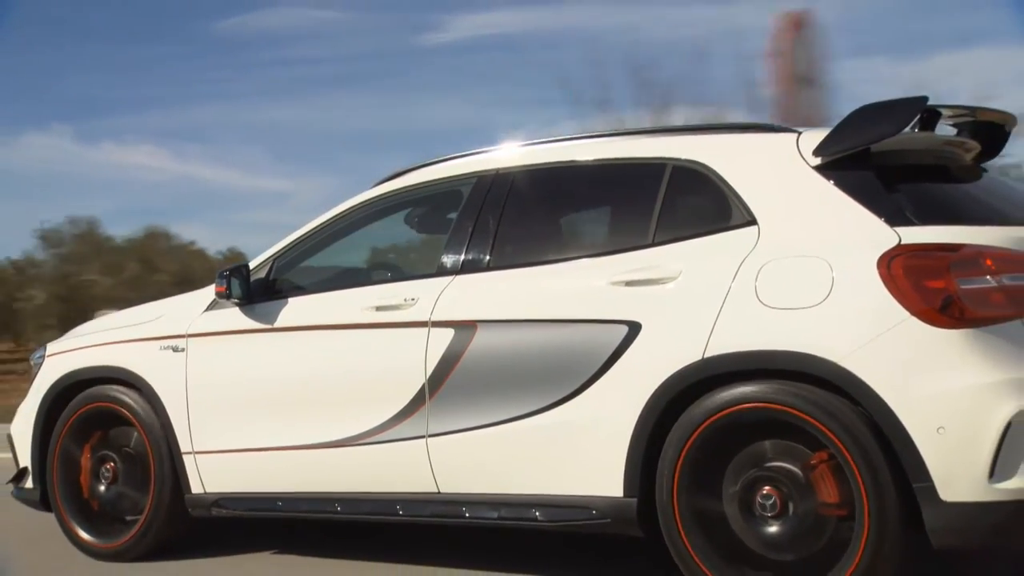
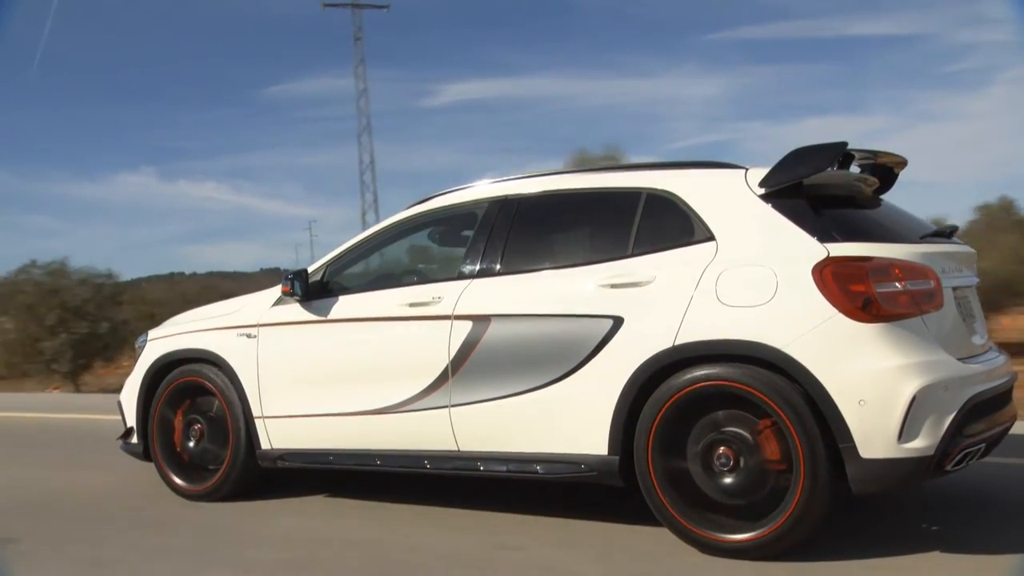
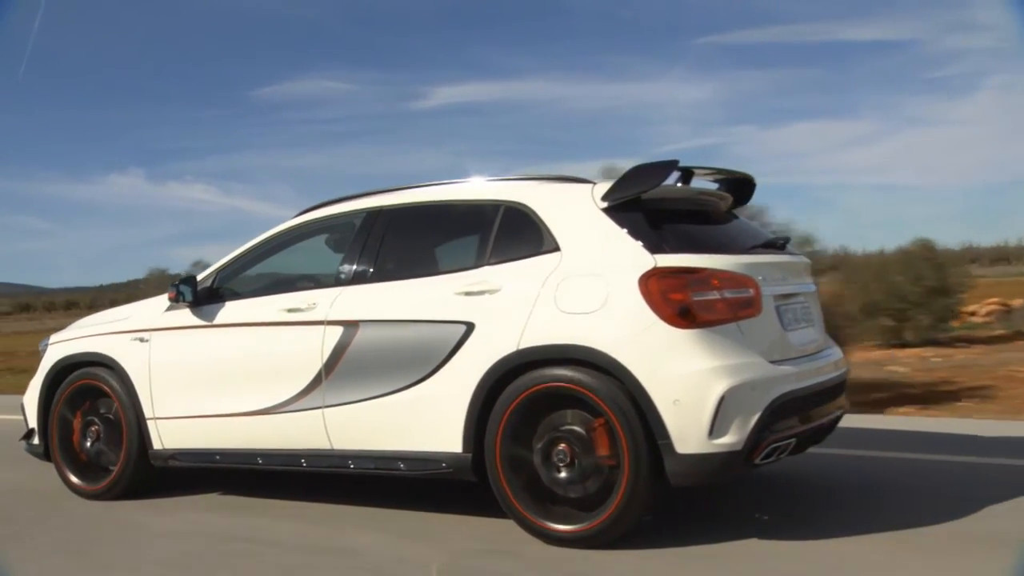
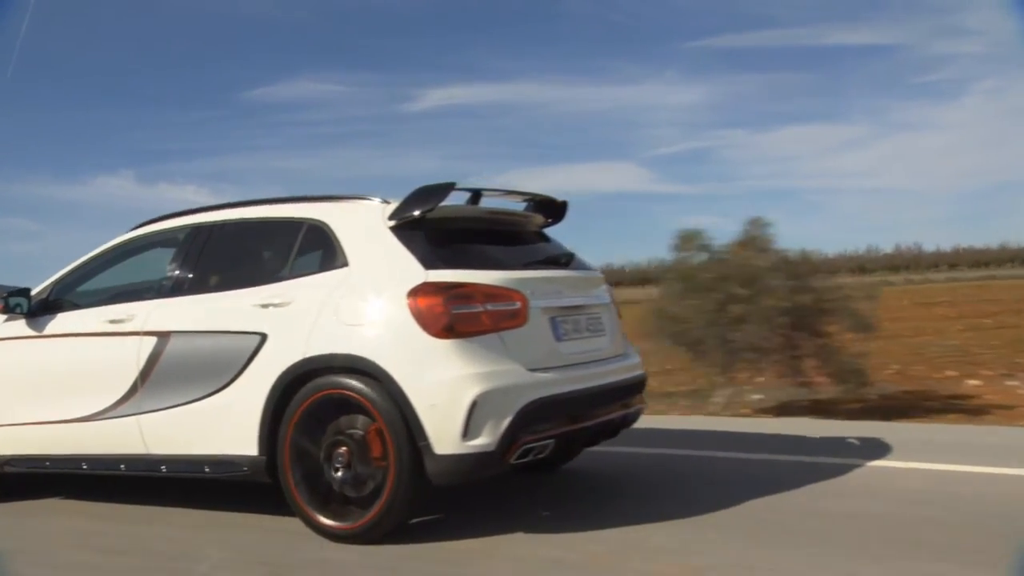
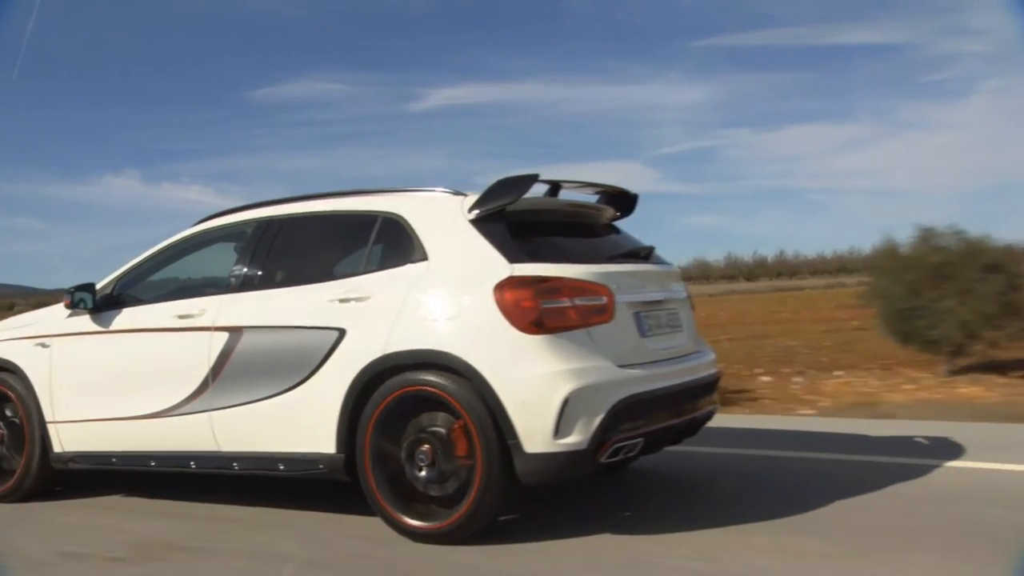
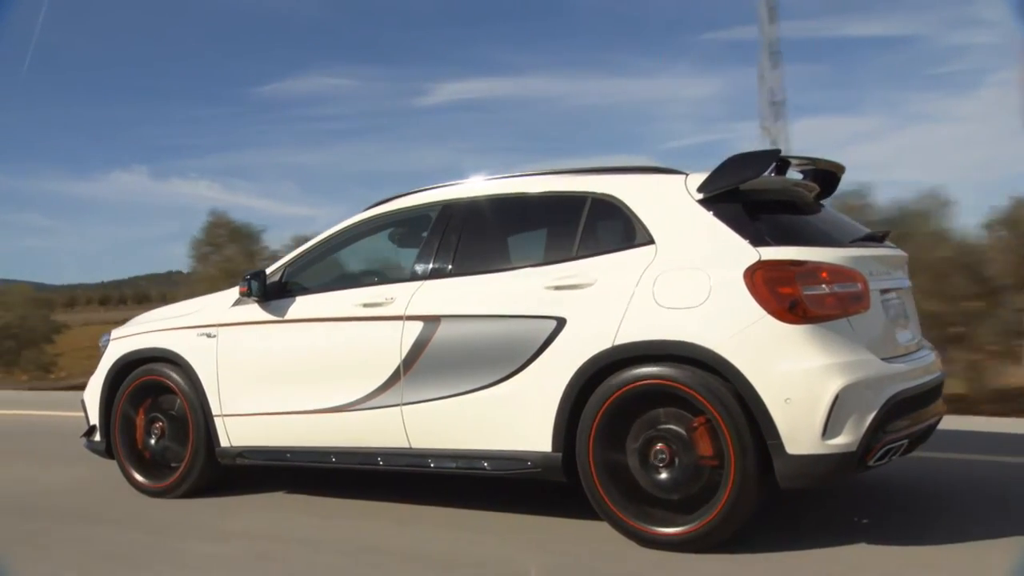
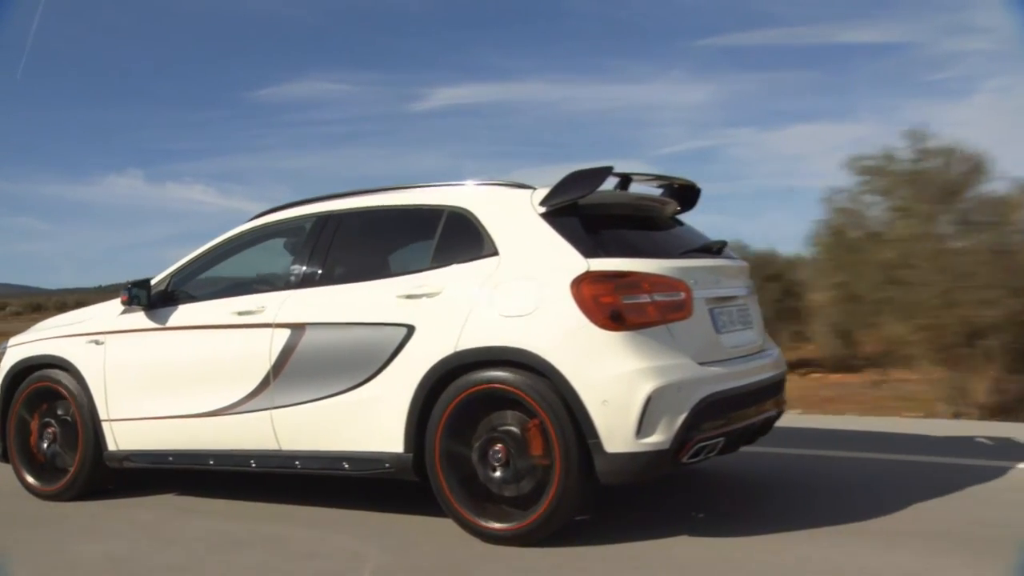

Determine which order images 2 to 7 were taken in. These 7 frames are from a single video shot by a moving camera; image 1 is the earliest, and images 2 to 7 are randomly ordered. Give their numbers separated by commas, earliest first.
2, 6, 3, 7, 5, 4
